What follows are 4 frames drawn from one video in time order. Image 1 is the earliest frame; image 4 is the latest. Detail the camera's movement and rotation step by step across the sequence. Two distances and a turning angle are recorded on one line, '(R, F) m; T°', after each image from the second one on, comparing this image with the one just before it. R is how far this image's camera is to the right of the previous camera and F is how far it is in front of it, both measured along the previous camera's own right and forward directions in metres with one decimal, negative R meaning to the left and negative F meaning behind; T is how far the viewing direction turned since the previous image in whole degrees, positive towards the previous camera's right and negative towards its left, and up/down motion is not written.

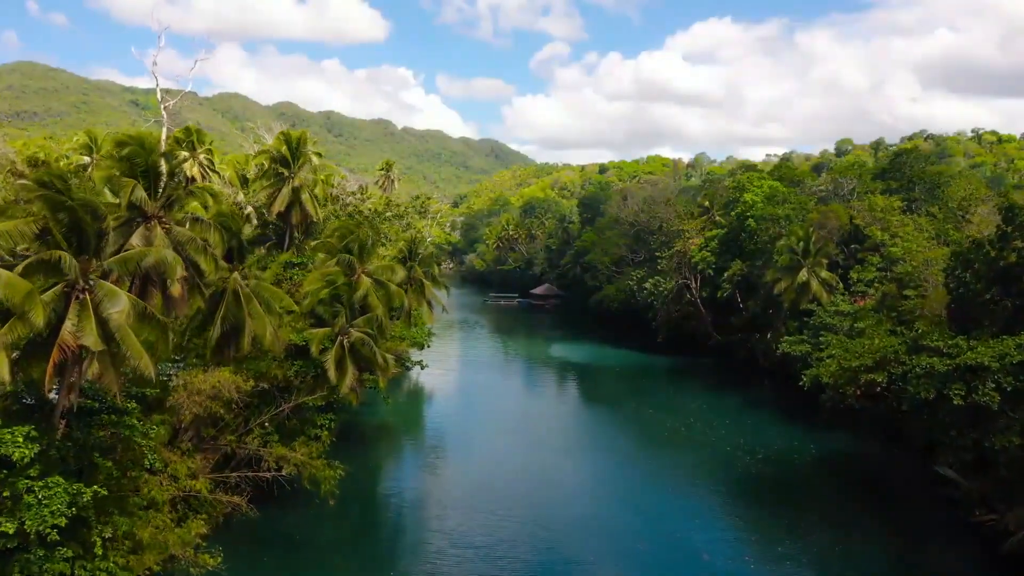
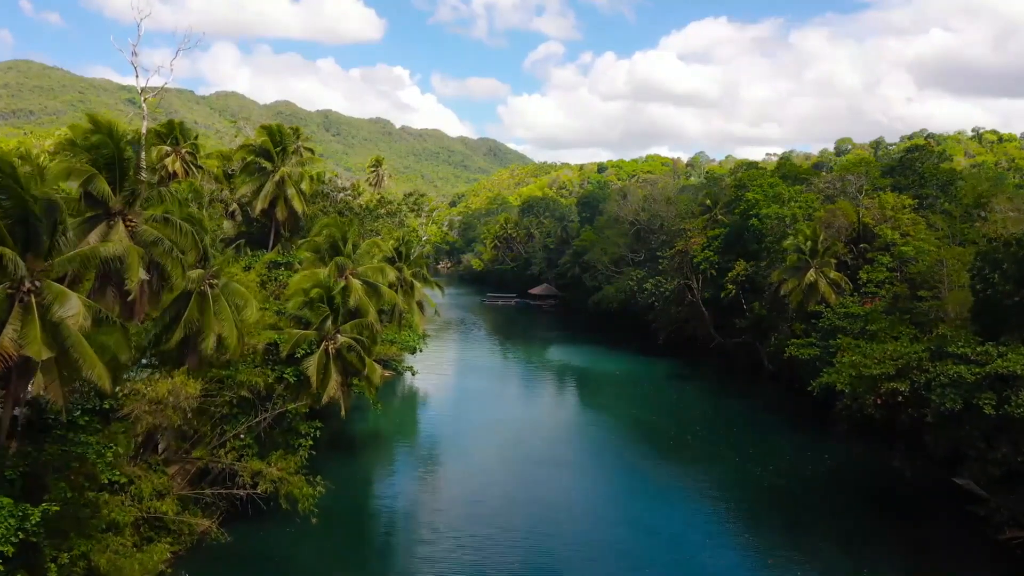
(0.0, +1.3) m; 0°
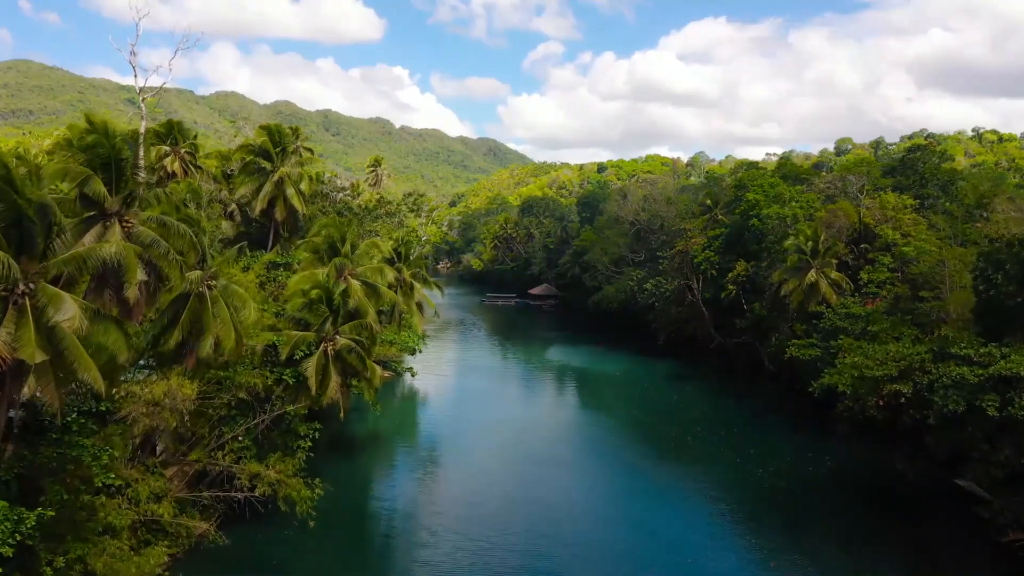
(0.0, +0.1) m; 0°
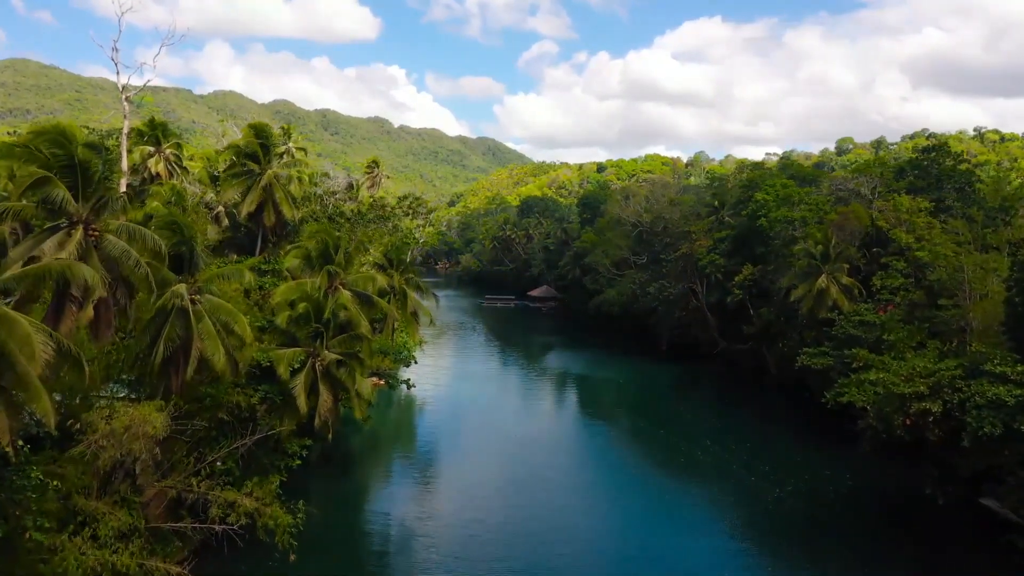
(-0.1, +1.2) m; 0°
